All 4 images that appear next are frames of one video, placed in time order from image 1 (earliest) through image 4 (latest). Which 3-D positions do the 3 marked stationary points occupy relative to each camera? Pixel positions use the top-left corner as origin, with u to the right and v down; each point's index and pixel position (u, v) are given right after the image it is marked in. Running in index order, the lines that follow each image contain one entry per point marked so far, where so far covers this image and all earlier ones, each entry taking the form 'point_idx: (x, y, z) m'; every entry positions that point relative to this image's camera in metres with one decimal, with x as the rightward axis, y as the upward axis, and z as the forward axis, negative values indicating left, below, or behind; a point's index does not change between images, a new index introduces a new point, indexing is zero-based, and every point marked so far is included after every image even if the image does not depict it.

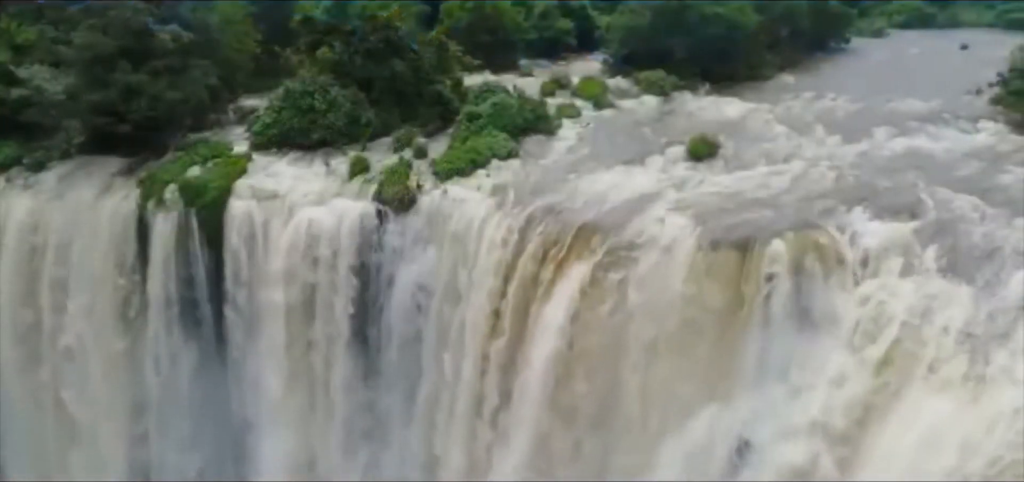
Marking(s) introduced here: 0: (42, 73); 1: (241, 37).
0: (-6.3, +2.2, +14.3) m
1: (-4.0, +3.0, +15.9) m
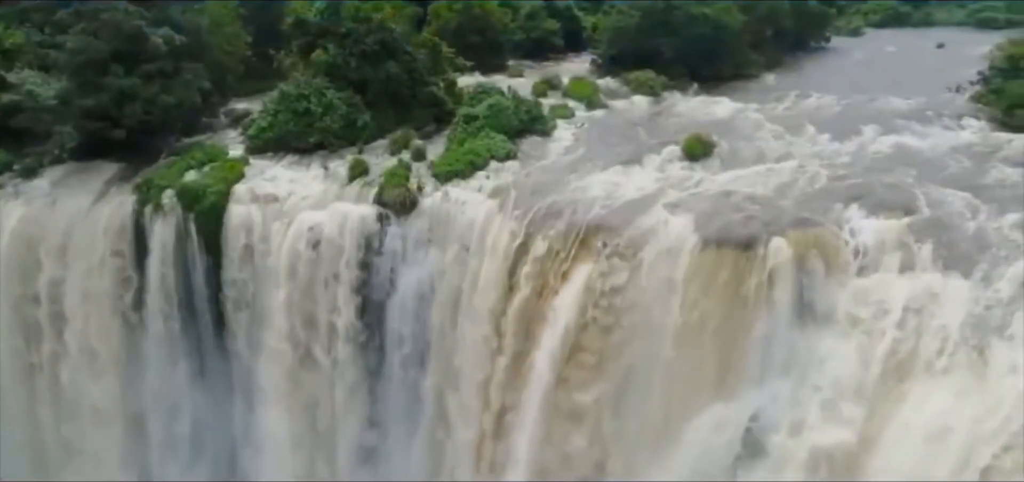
0: (-6.3, +2.2, +14.2) m
1: (-4.1, +3.0, +15.8) m
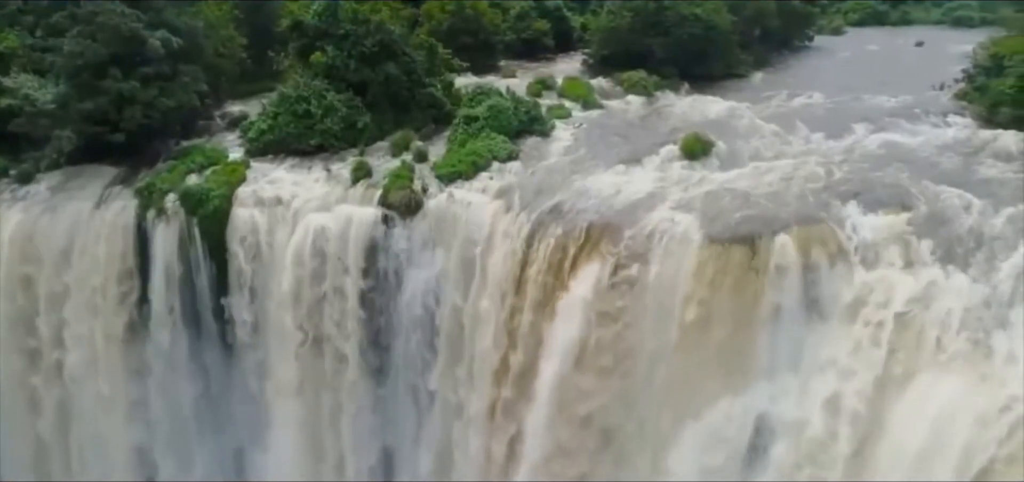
0: (-6.3, +2.1, +14.0) m
1: (-4.2, +2.9, +15.7) m
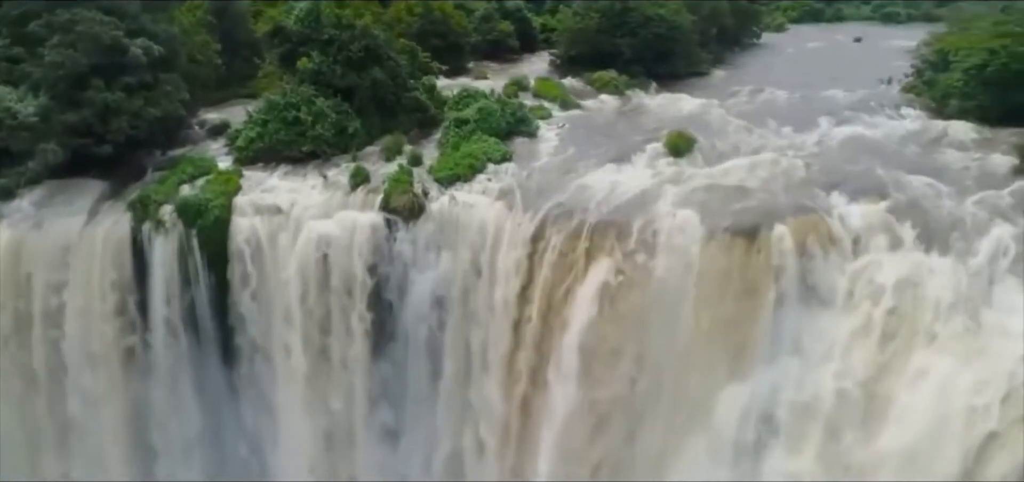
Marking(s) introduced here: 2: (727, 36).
0: (-6.4, +1.8, +13.4) m
1: (-4.6, +2.8, +15.4) m
2: (+3.6, +3.6, +18.7) m
